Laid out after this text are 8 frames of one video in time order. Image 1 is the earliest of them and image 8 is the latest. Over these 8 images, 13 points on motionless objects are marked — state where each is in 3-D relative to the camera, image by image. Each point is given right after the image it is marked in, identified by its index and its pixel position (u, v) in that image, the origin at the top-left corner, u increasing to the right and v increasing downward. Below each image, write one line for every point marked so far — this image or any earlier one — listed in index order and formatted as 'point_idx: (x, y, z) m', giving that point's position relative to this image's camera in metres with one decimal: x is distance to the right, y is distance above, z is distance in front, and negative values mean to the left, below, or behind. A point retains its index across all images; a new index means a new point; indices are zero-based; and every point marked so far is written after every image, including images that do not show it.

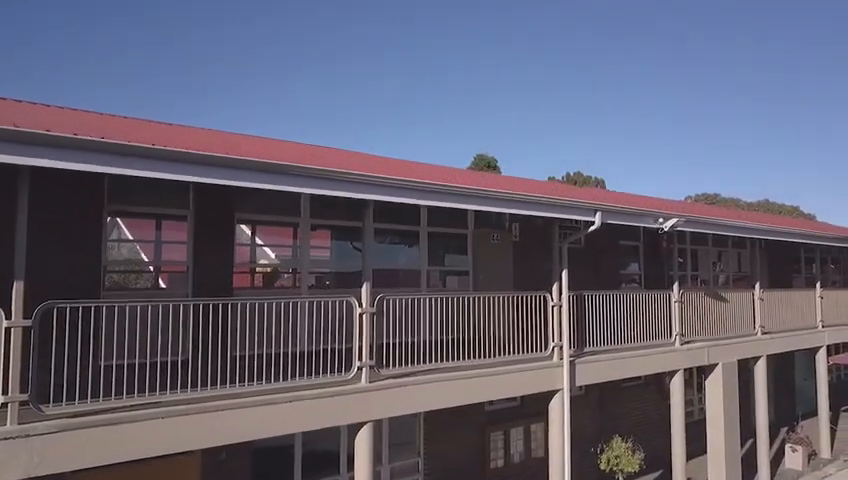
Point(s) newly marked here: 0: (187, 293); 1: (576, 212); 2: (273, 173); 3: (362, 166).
0: (-2.7, -0.6, +8.0) m
1: (+1.9, +0.3, +8.7) m
2: (-1.3, +0.5, +6.0) m
3: (-0.9, +0.9, +9.7) m
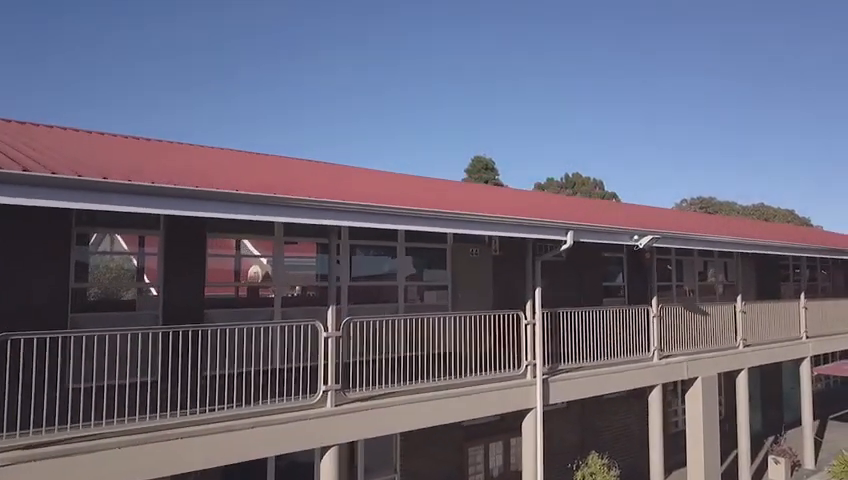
0: (-3.1, -0.9, +8.0) m
1: (+1.5, +0.1, +8.7) m
2: (-1.6, +0.3, +6.0) m
3: (-1.2, +0.7, +9.7) m
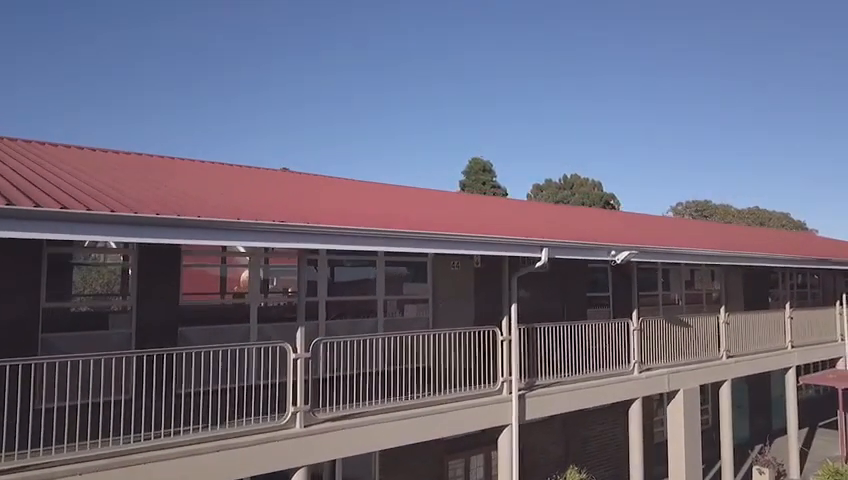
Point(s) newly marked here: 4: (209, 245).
0: (-3.4, -1.1, +8.0) m
1: (+1.2, -0.1, +8.7) m
2: (-1.9, +0.1, +6.1) m
3: (-1.5, +0.5, +9.7) m
4: (-1.9, -0.1, +6.1) m
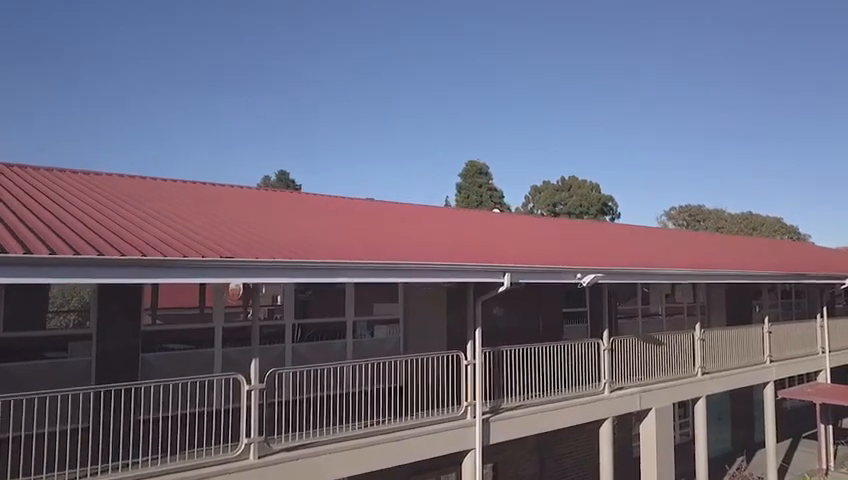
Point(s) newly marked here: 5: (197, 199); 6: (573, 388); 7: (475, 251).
0: (-3.9, -1.4, +8.0) m
1: (+0.8, -0.4, +8.8) m
2: (-2.4, -0.2, +6.1) m
3: (-2.0, +0.1, +9.8) m
4: (-2.4, -0.4, +6.2) m
5: (-3.7, +0.7, +11.2) m
6: (+2.3, -2.3, +10.7) m
7: (+0.8, -0.2, +11.4) m
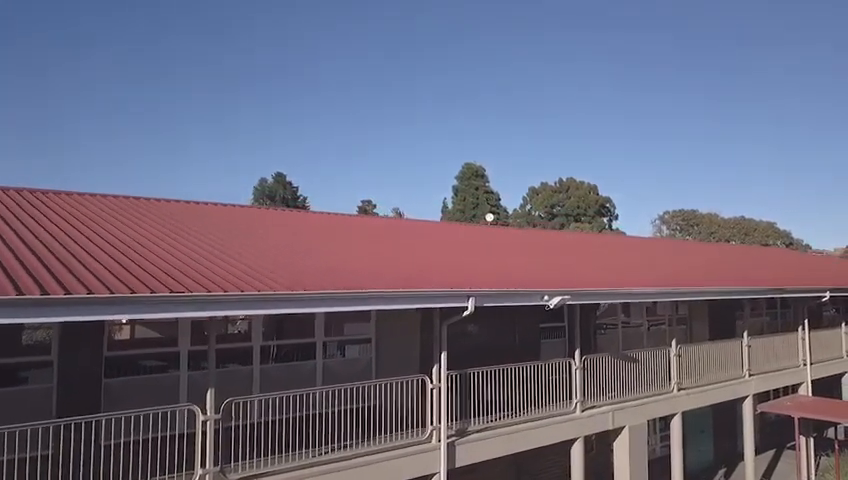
0: (-4.3, -1.7, +8.0) m
1: (+0.3, -0.7, +8.8) m
2: (-2.9, -0.5, +6.1) m
3: (-2.4, -0.2, +9.8) m
4: (-2.8, -0.7, +6.2) m
5: (-4.1, +0.4, +11.2) m
6: (+1.8, -2.6, +10.7) m
7: (+0.4, -0.5, +11.4) m
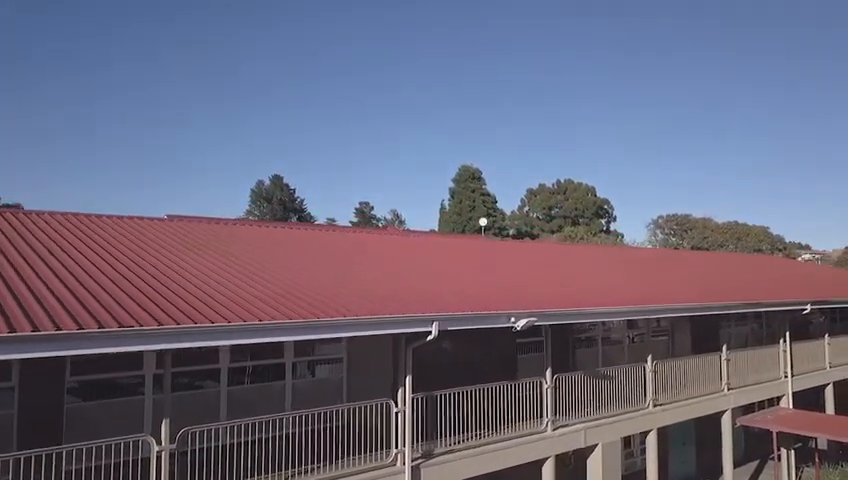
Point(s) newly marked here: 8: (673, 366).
0: (-4.8, -2.0, +8.0) m
1: (-0.2, -1.0, +8.8) m
2: (-3.3, -0.8, +6.1) m
3: (-2.9, -0.5, +9.8) m
4: (-3.3, -1.0, +6.2) m
5: (-4.6, +0.1, +11.2) m
6: (+1.4, -2.9, +10.7) m
7: (-0.1, -0.8, +11.4) m
8: (+5.1, -2.5, +14.1) m
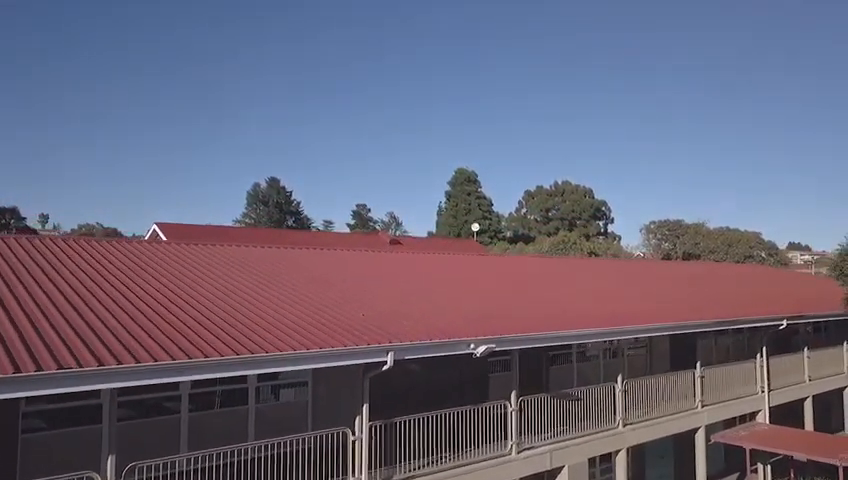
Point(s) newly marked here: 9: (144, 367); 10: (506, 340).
0: (-5.3, -2.4, +8.1) m
1: (-0.7, -1.4, +8.8) m
2: (-3.9, -1.2, +6.2) m
3: (-3.4, -0.9, +9.8) m
4: (-3.8, -1.4, +6.2) m
5: (-5.2, -0.3, +11.3) m
6: (+0.8, -3.3, +10.7) m
7: (-0.6, -1.2, +11.5) m
8: (+4.5, -2.9, +14.2) m
9: (-2.8, -1.2, +7.1) m
10: (+1.3, -1.5, +10.3) m
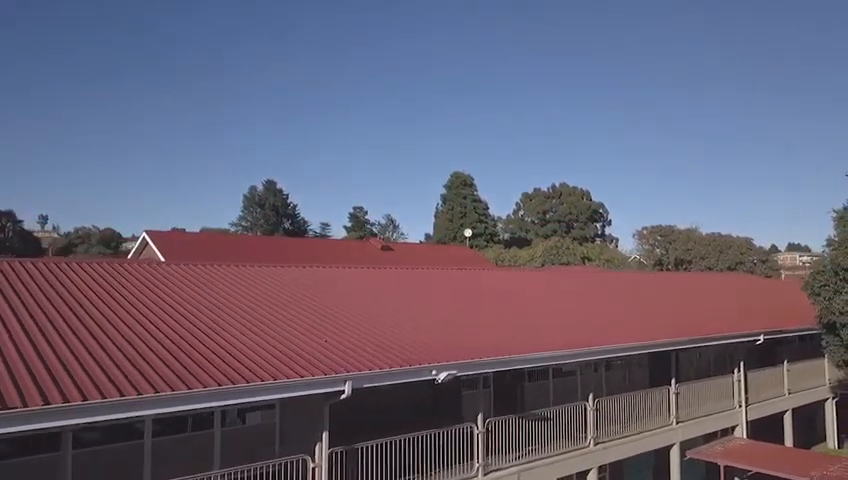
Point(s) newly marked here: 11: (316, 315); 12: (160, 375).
0: (-5.9, -2.8, +8.1) m
1: (-1.3, -1.8, +8.9) m
2: (-4.4, -1.6, +6.2) m
3: (-4.0, -1.2, +9.9) m
4: (-4.4, -1.8, +6.3) m
5: (-5.7, -0.7, +11.3) m
6: (+0.3, -3.6, +10.8) m
7: (-1.2, -1.6, +11.5) m
8: (+4.0, -3.3, +14.2) m
9: (-3.3, -1.6, +7.2) m
10: (+0.8, -1.8, +10.4) m
11: (-1.8, -1.4, +12.5) m
12: (-3.2, -1.6, +8.2) m
